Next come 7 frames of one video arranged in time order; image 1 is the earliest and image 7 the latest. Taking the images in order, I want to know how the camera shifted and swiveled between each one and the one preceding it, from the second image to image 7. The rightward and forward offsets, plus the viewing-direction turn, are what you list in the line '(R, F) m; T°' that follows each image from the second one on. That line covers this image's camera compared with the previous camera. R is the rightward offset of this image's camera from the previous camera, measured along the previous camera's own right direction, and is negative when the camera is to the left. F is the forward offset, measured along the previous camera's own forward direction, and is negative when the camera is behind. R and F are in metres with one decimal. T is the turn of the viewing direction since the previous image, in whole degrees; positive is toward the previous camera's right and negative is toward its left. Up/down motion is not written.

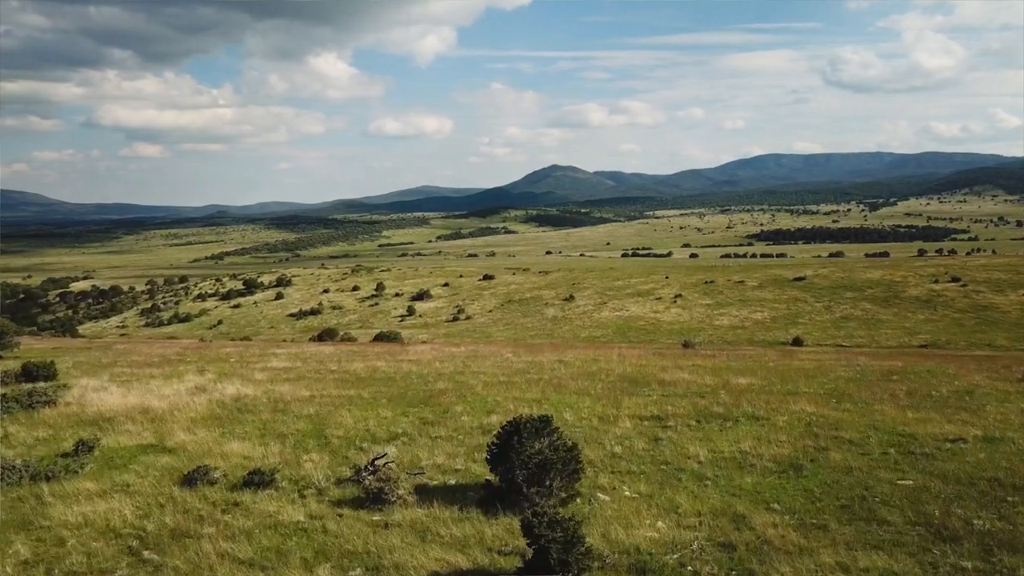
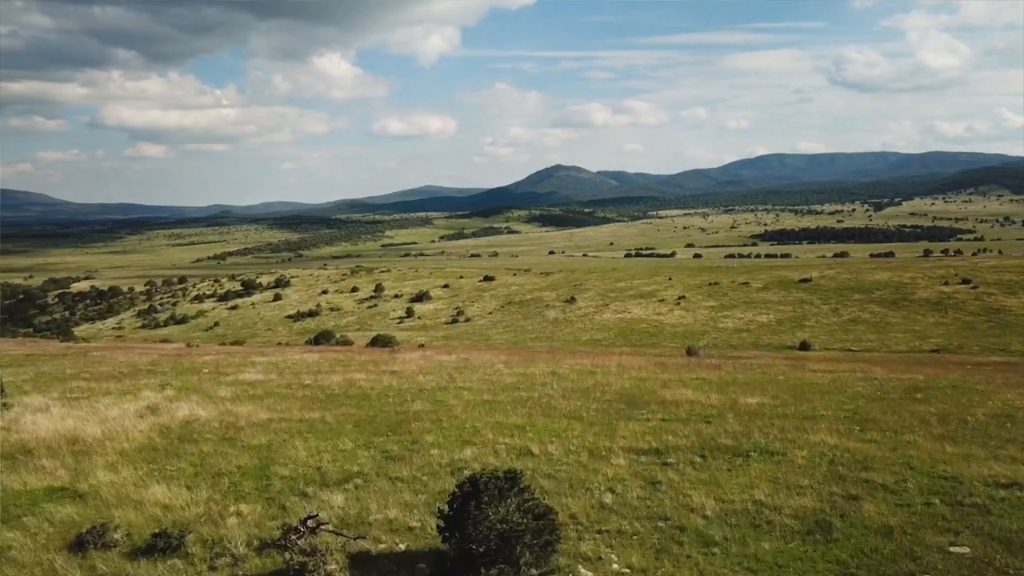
(+0.5, +1.6) m; 0°
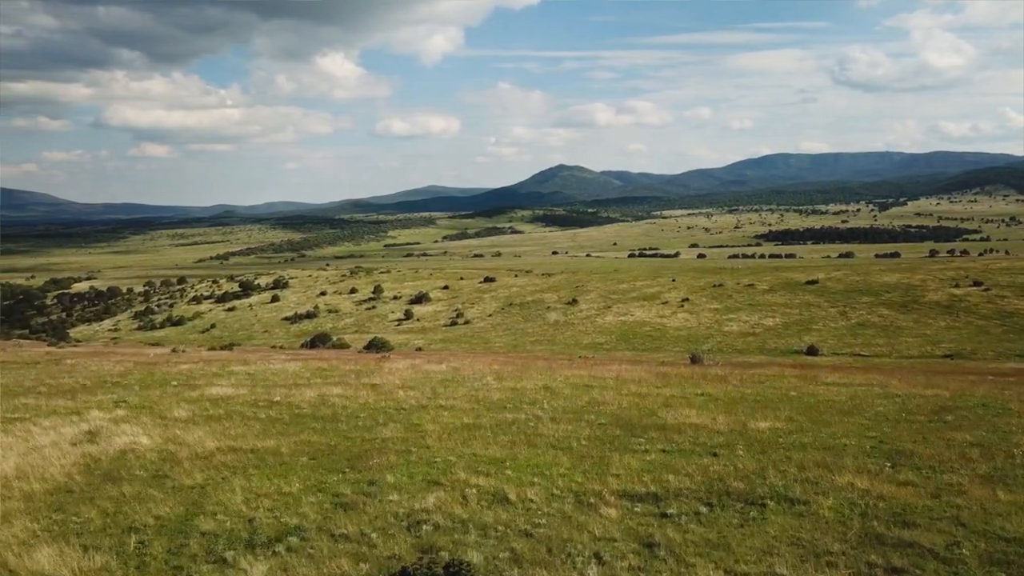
(+0.5, +1.6) m; 0°
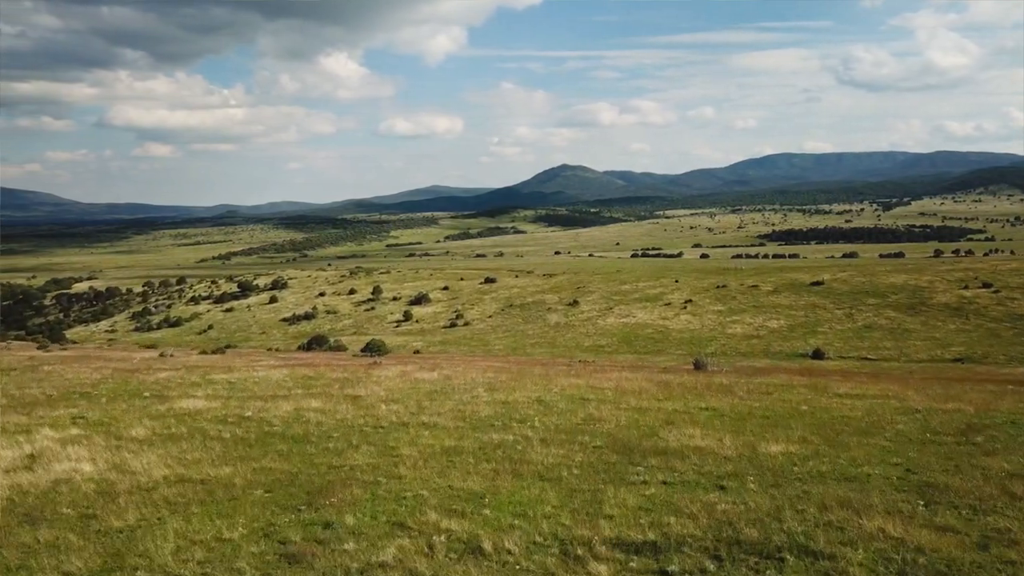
(+0.4, +1.3) m; 0°
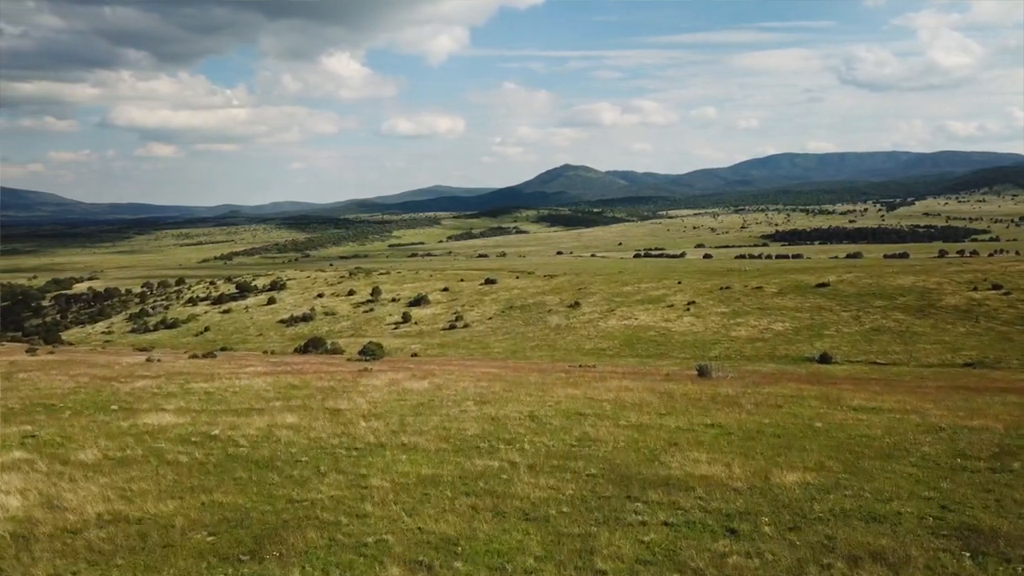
(+0.3, +1.3) m; 0°
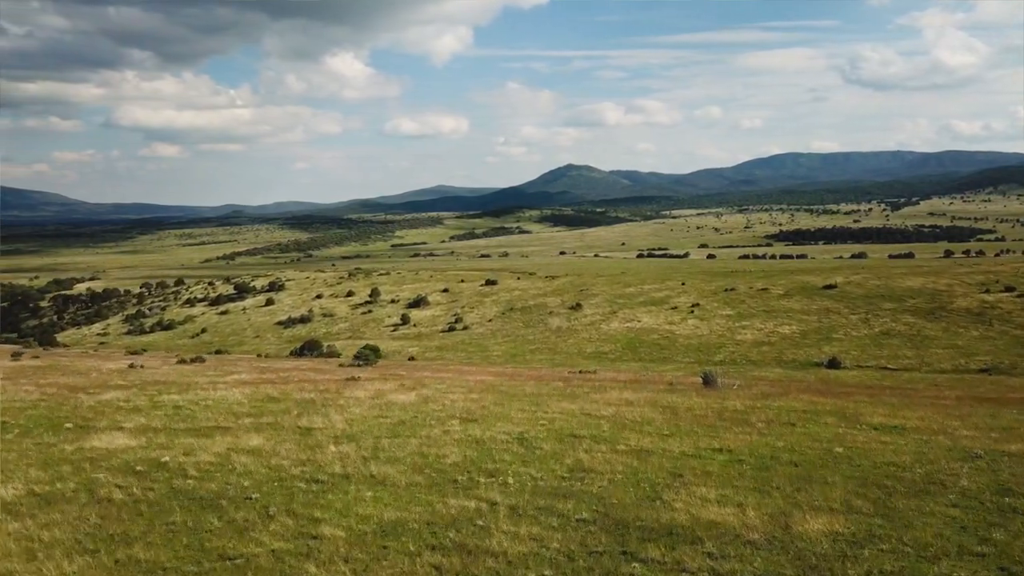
(+0.4, +1.6) m; 0°
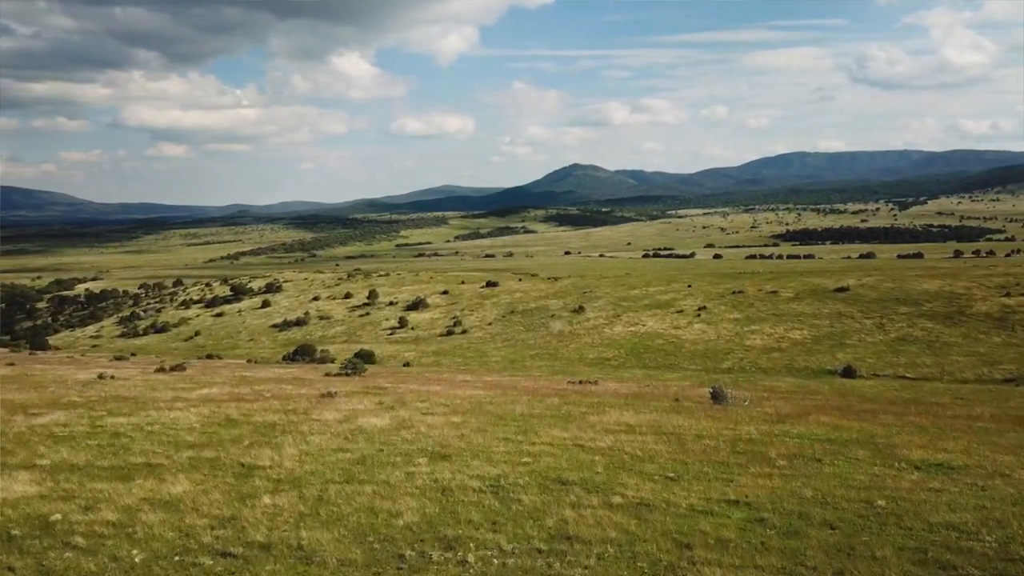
(+0.7, +2.6) m; 0°
